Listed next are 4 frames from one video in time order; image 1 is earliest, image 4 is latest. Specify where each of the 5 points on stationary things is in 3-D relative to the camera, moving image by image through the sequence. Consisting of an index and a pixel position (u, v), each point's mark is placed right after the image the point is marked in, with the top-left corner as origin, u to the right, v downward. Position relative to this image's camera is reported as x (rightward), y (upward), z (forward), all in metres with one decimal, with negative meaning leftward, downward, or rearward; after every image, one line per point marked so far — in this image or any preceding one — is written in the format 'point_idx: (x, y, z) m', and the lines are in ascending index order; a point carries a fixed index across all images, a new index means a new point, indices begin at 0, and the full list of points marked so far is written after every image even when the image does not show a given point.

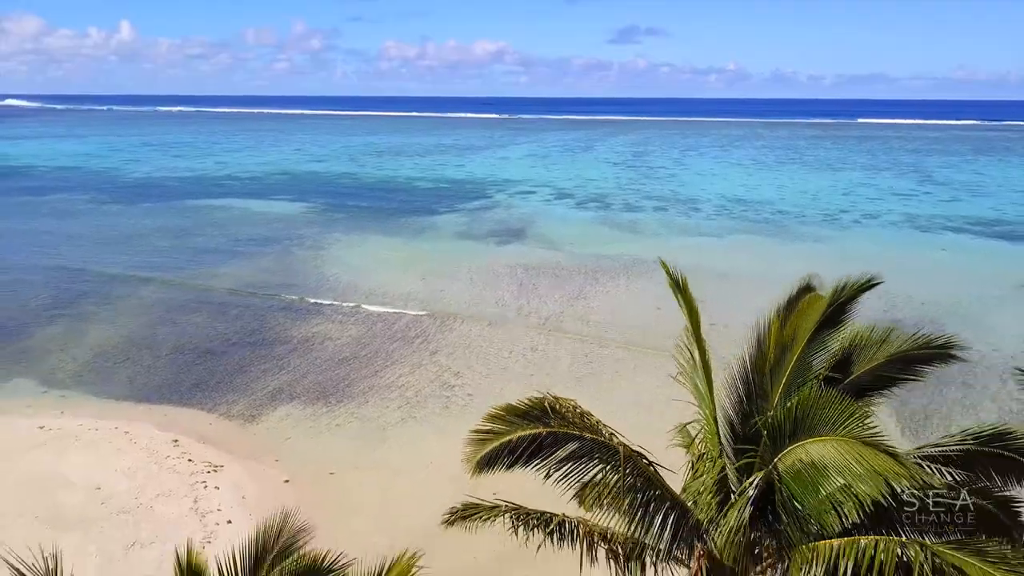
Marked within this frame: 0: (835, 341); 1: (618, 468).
0: (+2.1, -0.3, +6.0) m
1: (+0.7, -1.1, +5.4) m
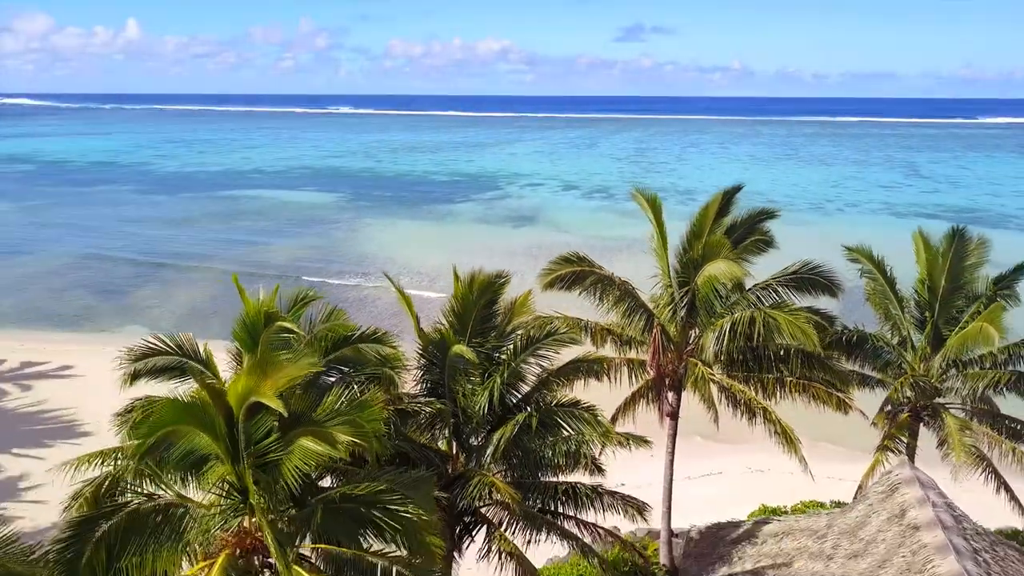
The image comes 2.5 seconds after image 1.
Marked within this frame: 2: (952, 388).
0: (+2.7, +0.8, +11.2) m
1: (+1.3, 0.0, +10.6) m
2: (+5.3, -1.2, +10.9) m
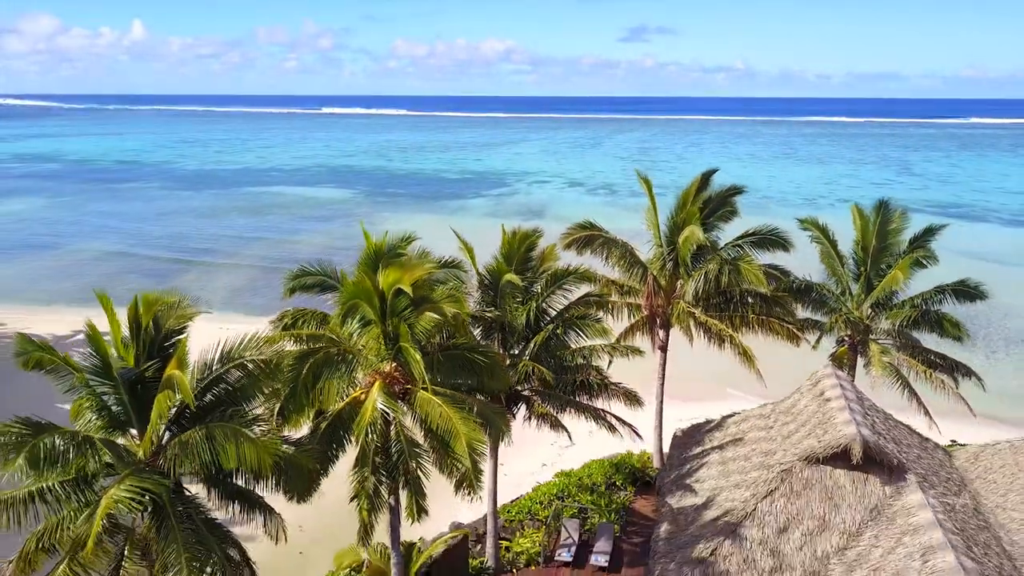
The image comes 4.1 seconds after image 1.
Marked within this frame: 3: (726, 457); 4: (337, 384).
0: (+3.1, +1.5, +14.4) m
1: (+1.7, +0.6, +13.8) m
2: (+5.7, -0.6, +14.0) m
3: (+2.6, -2.1, +11.1) m
4: (-1.6, -0.9, +8.1) m
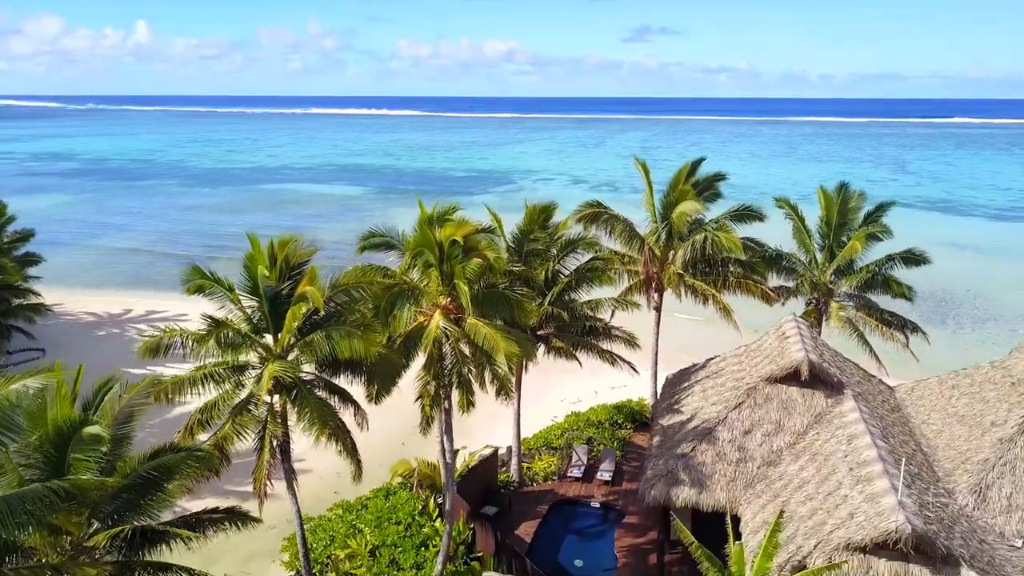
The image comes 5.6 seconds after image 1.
0: (+3.4, +2.0, +17.0) m
1: (+2.0, +1.2, +16.4) m
2: (+6.0, 0.0, +16.7) m
3: (+2.9, -1.5, +13.7) m
4: (-1.3, -0.3, +10.8) m
